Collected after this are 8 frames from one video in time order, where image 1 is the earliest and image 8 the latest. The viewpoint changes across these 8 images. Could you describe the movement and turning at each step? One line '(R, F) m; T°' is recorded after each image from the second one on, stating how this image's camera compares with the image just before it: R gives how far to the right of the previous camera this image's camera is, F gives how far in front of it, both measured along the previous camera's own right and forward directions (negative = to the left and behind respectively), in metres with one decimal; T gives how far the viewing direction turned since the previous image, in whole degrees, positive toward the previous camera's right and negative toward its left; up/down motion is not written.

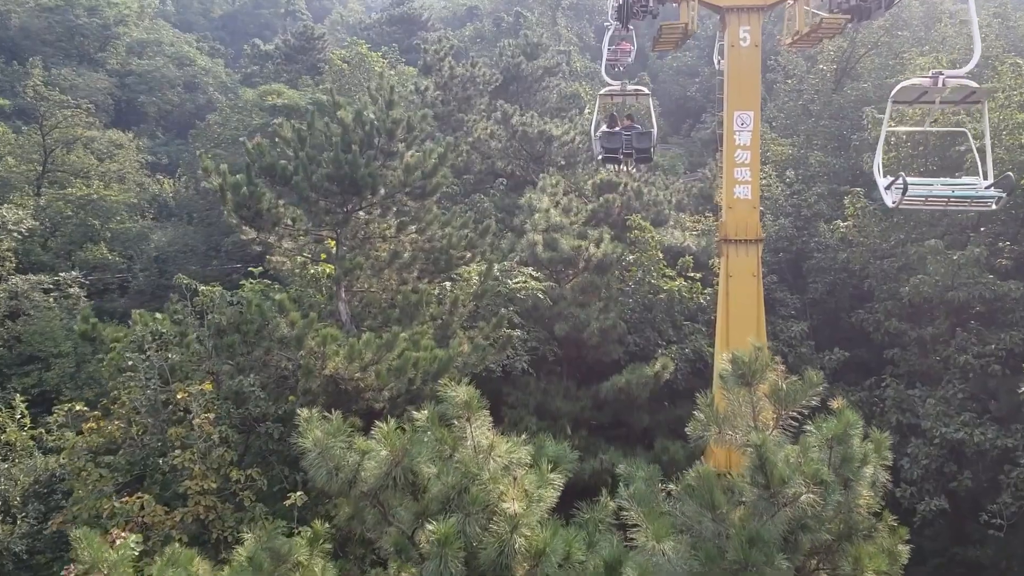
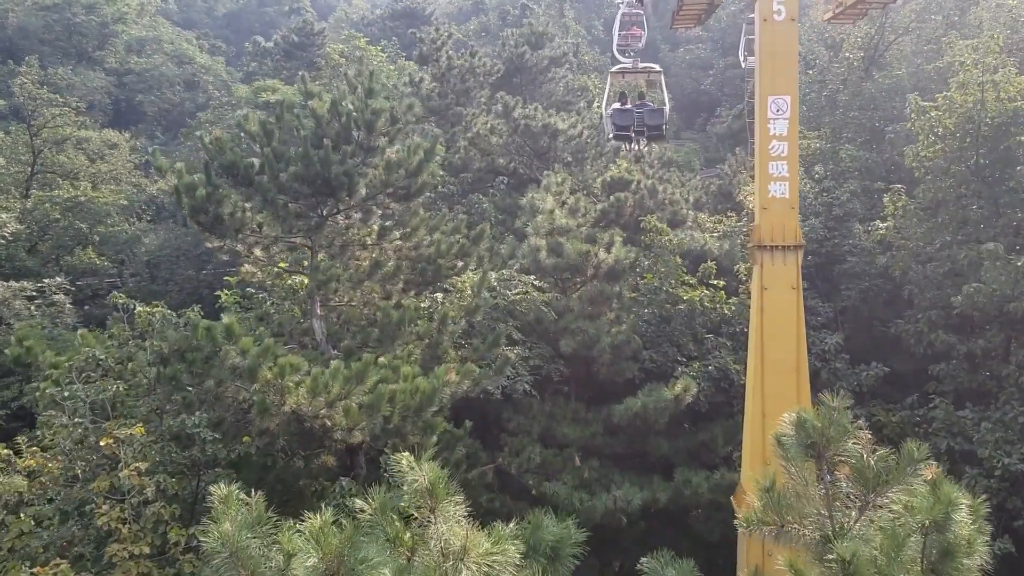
(+0.1, +1.0) m; -1°
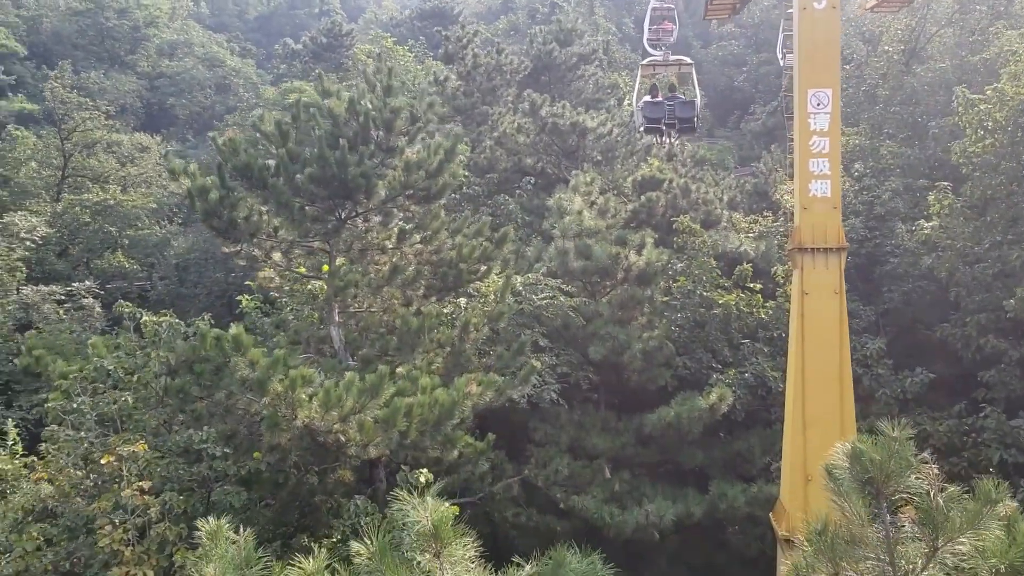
(0.0, +0.3) m; -2°
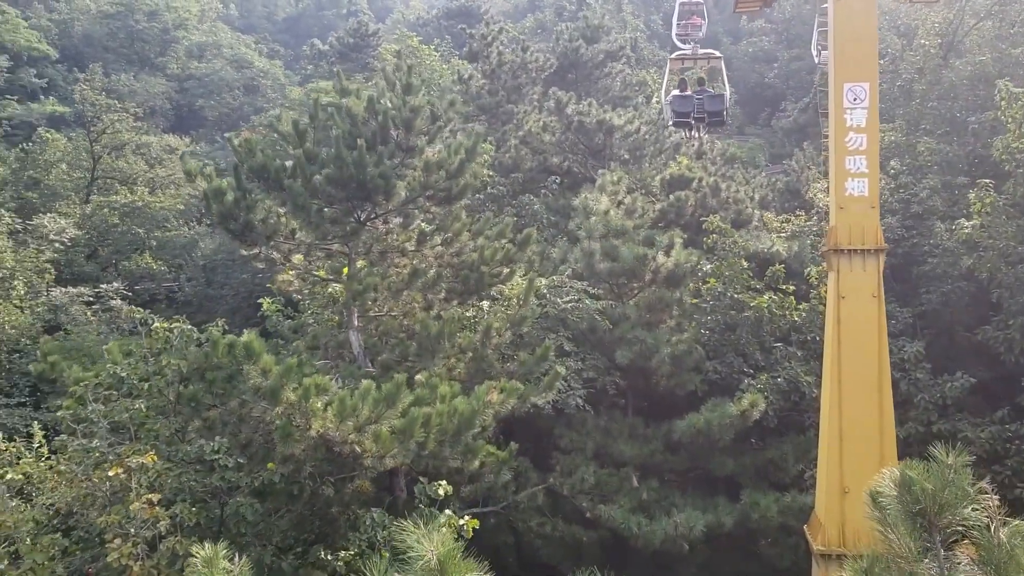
(0.0, +0.2) m; -2°
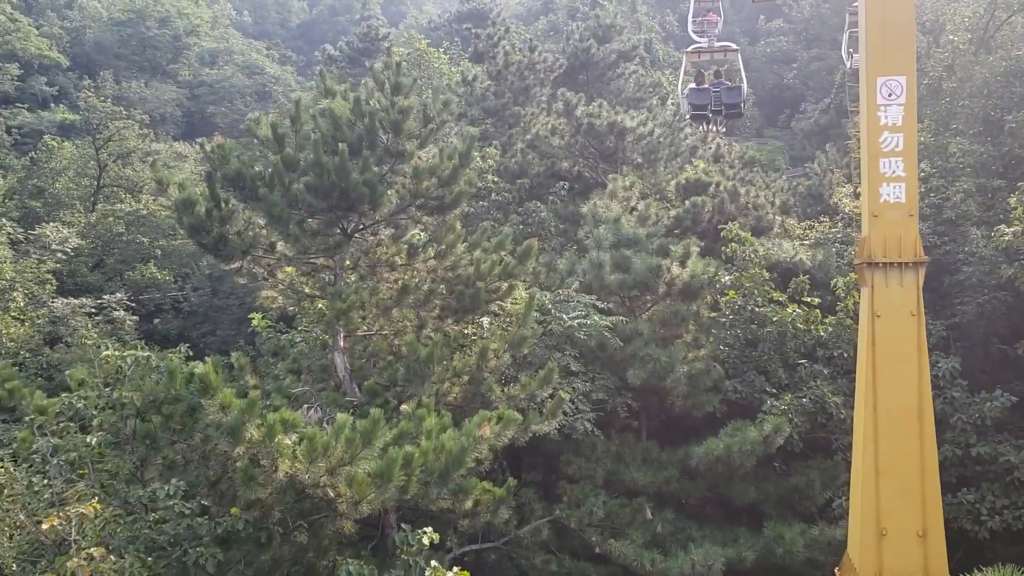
(+0.1, +0.6) m; -1°
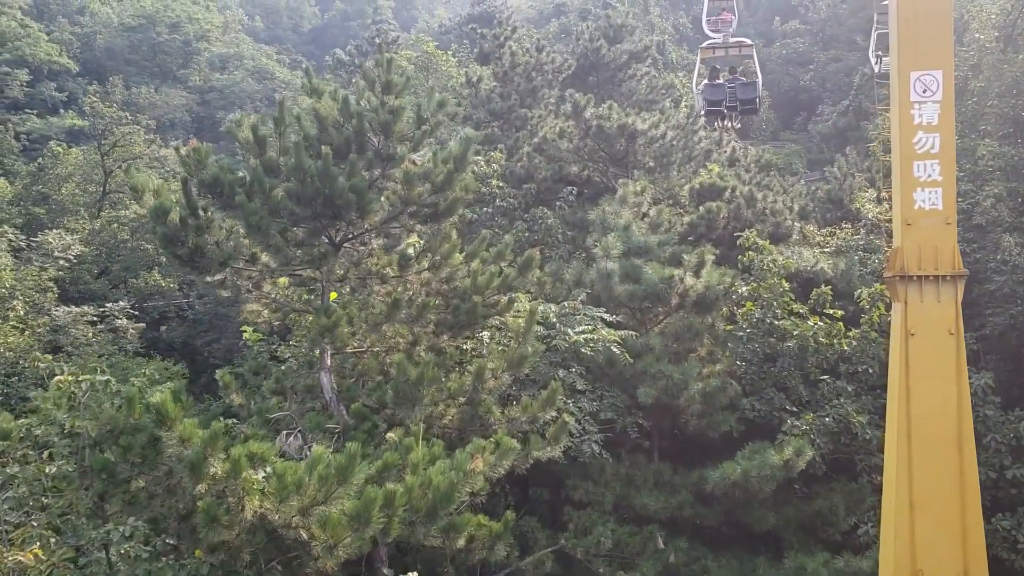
(+0.1, +0.5) m; -1°
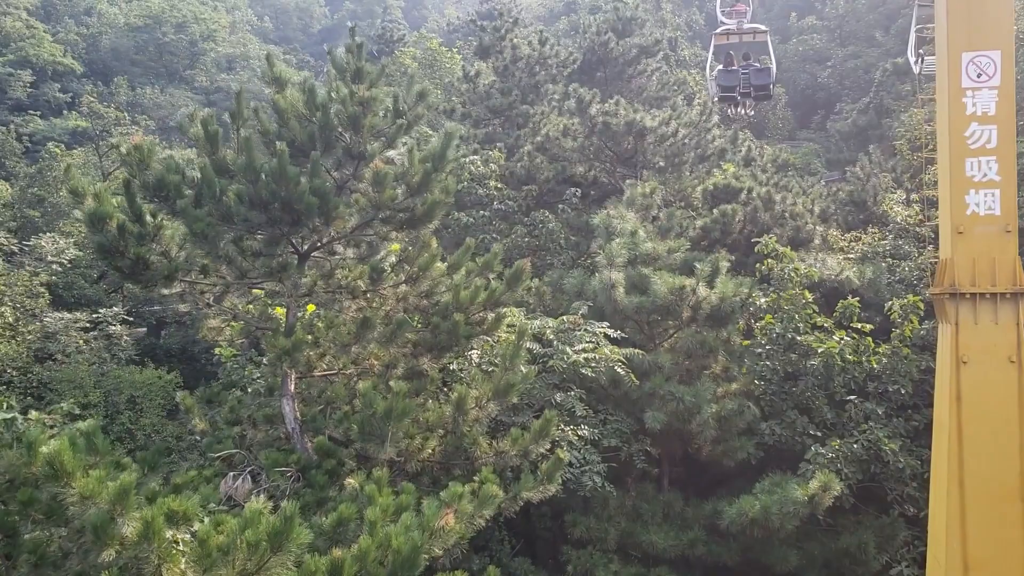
(+0.1, +0.7) m; -1°
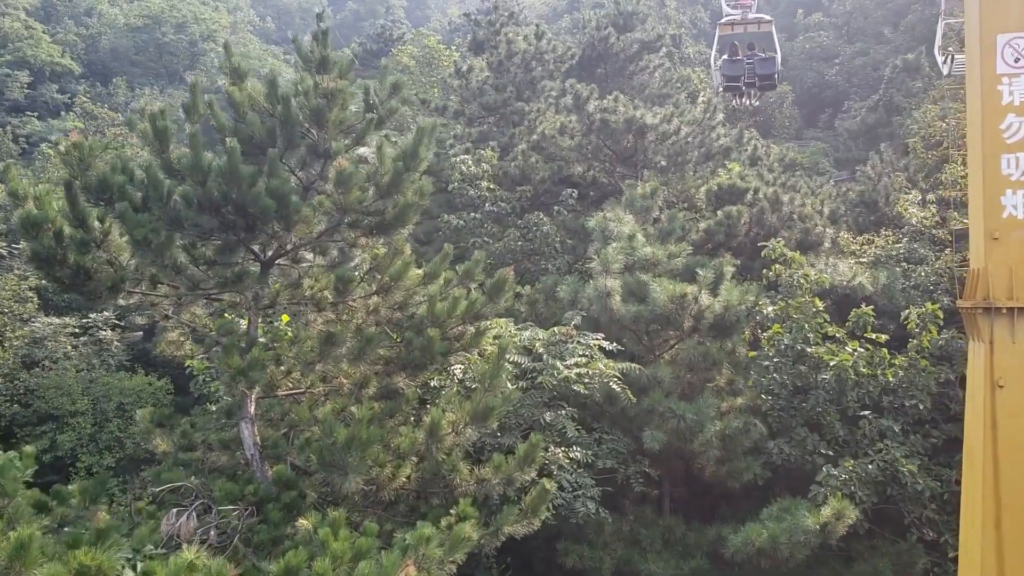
(+0.1, +0.5) m; 0°
